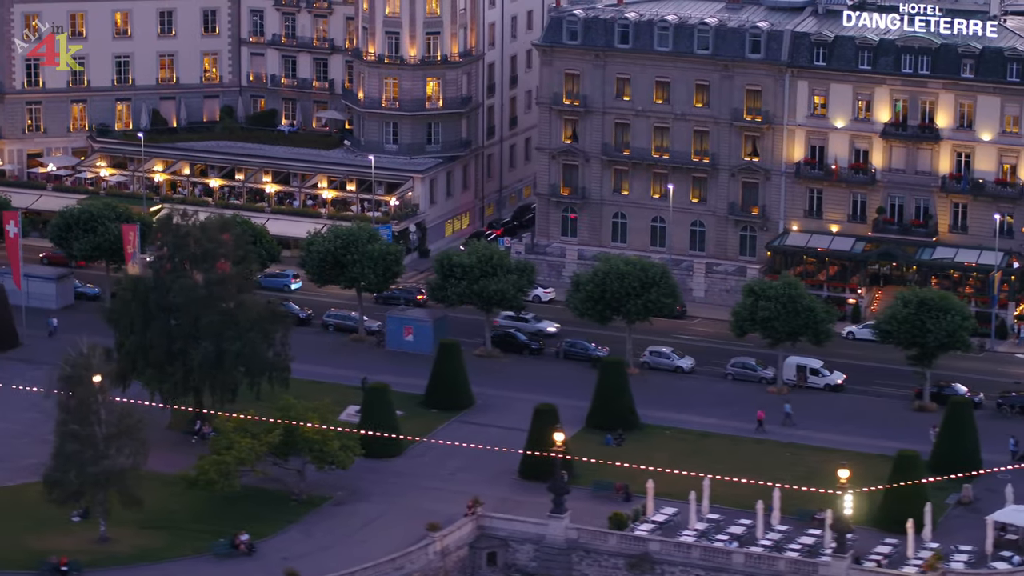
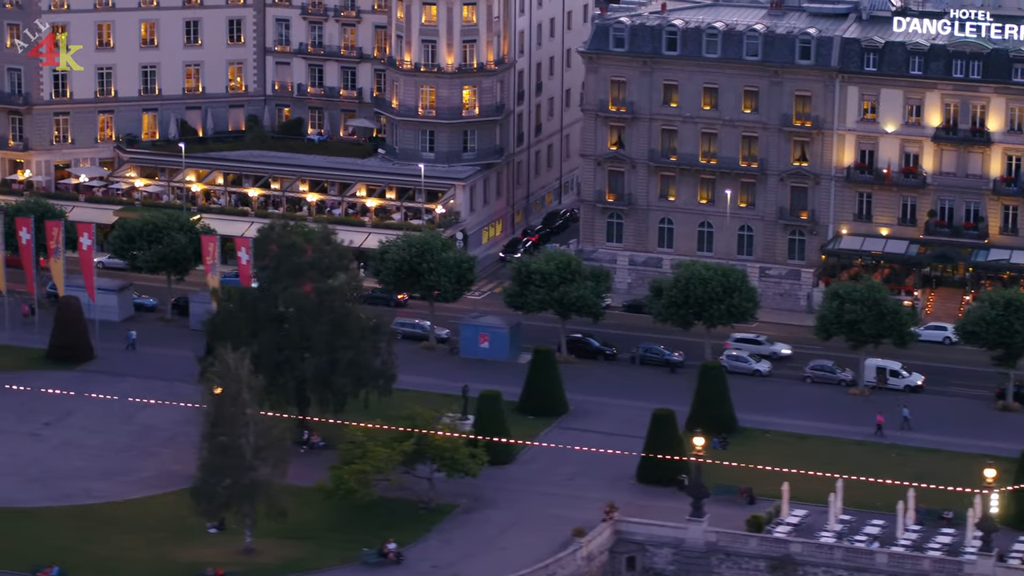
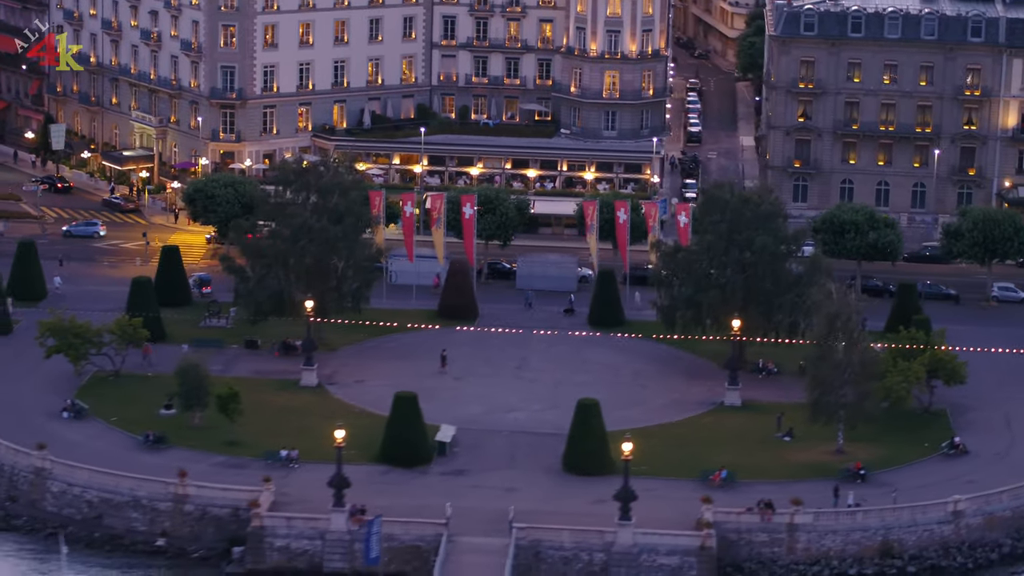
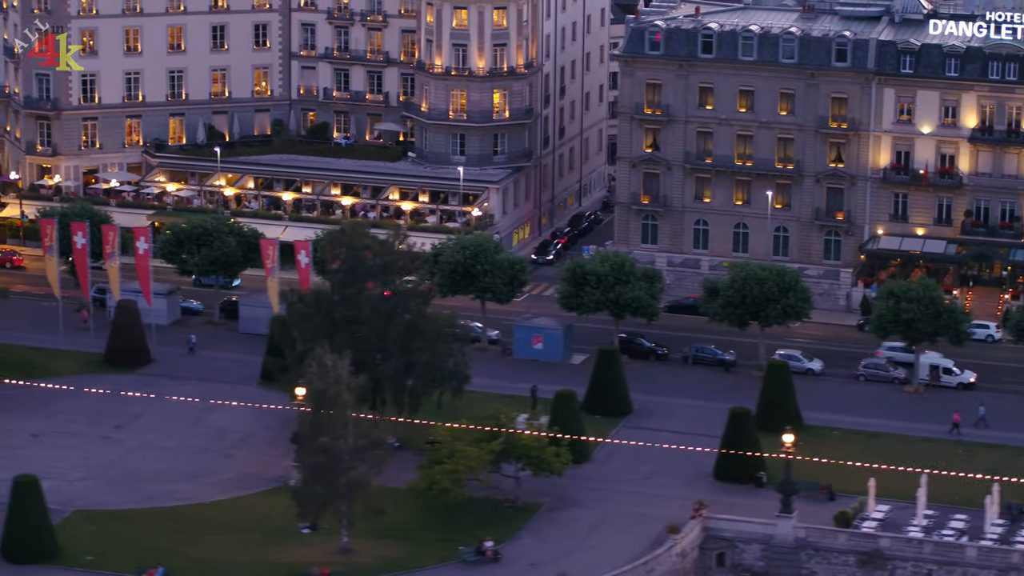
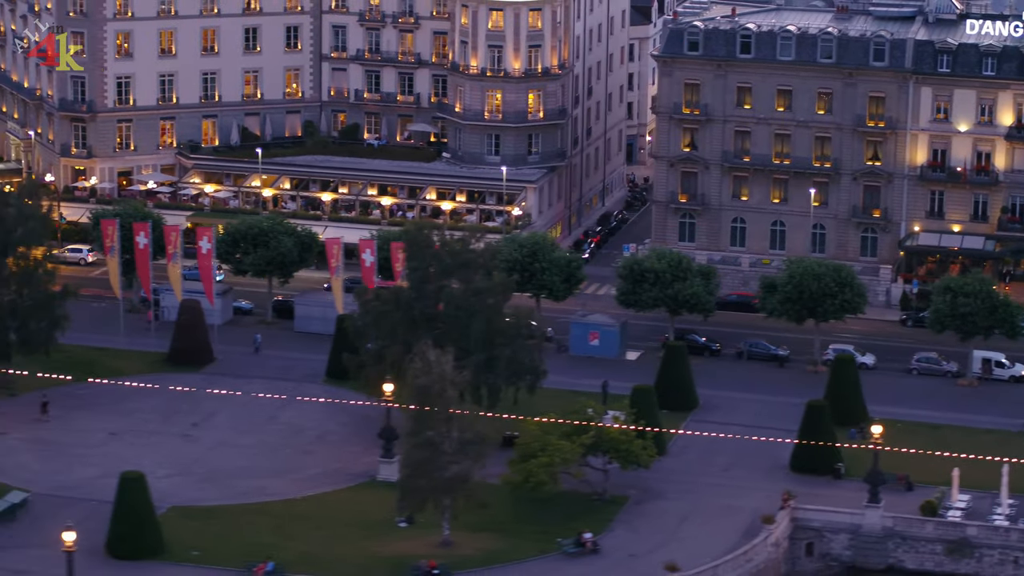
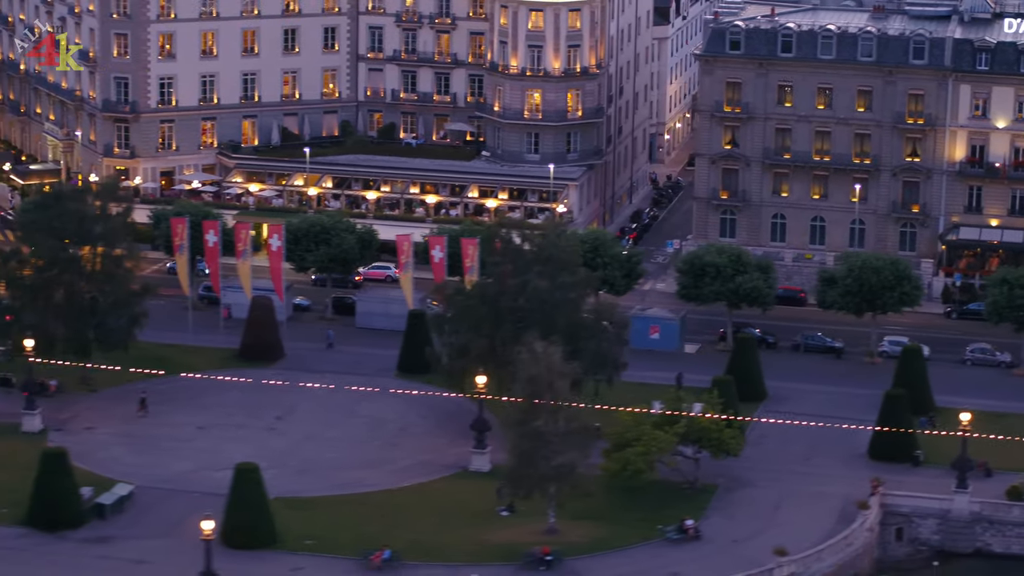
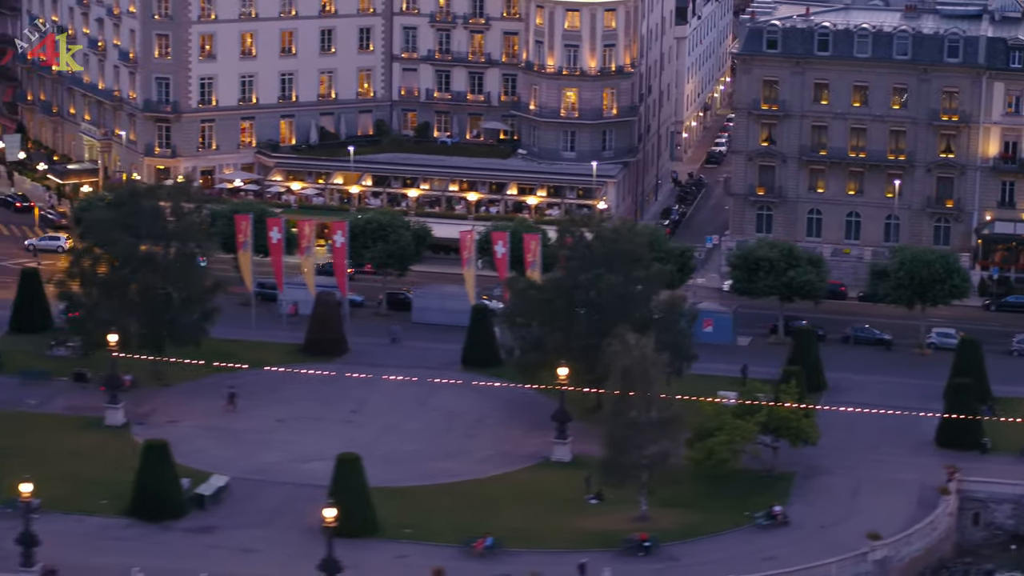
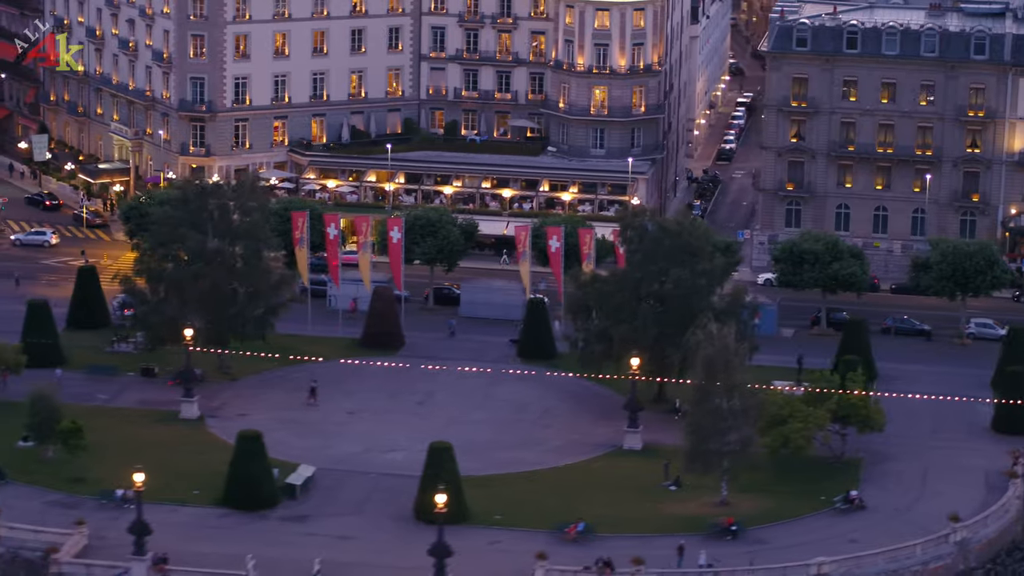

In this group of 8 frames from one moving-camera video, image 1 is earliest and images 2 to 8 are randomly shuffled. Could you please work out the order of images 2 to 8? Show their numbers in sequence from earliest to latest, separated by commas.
2, 4, 5, 6, 7, 8, 3
